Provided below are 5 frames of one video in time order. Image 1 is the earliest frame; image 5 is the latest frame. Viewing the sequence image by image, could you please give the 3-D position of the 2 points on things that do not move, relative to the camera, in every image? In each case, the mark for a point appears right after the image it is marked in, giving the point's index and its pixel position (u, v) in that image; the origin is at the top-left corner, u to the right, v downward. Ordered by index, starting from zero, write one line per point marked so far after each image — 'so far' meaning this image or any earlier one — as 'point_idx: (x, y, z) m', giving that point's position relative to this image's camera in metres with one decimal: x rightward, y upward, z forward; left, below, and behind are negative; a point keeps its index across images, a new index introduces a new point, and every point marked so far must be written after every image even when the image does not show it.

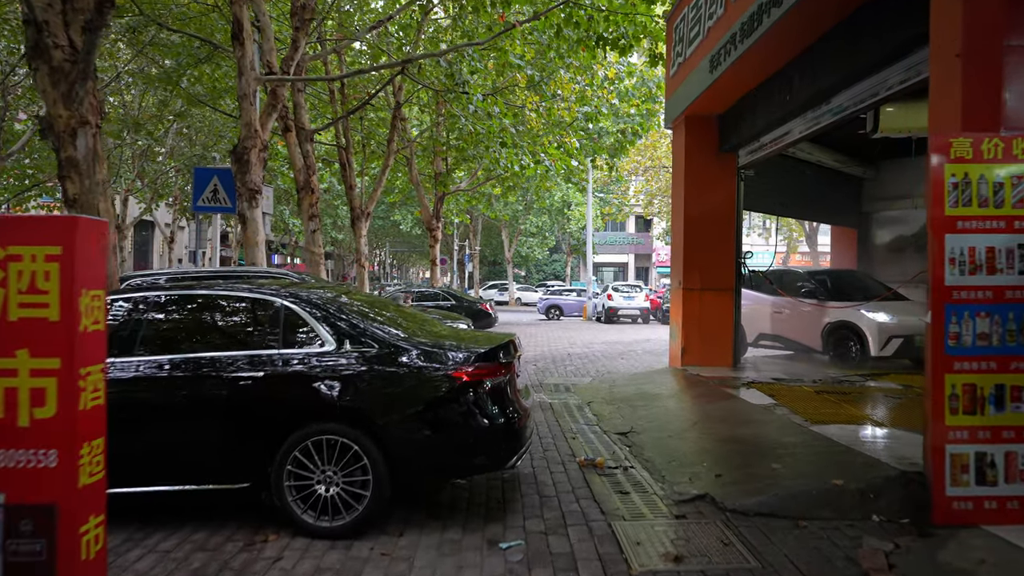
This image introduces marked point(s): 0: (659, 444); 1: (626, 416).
0: (+1.2, -1.3, +5.6) m
1: (+1.2, -1.3, +6.9) m
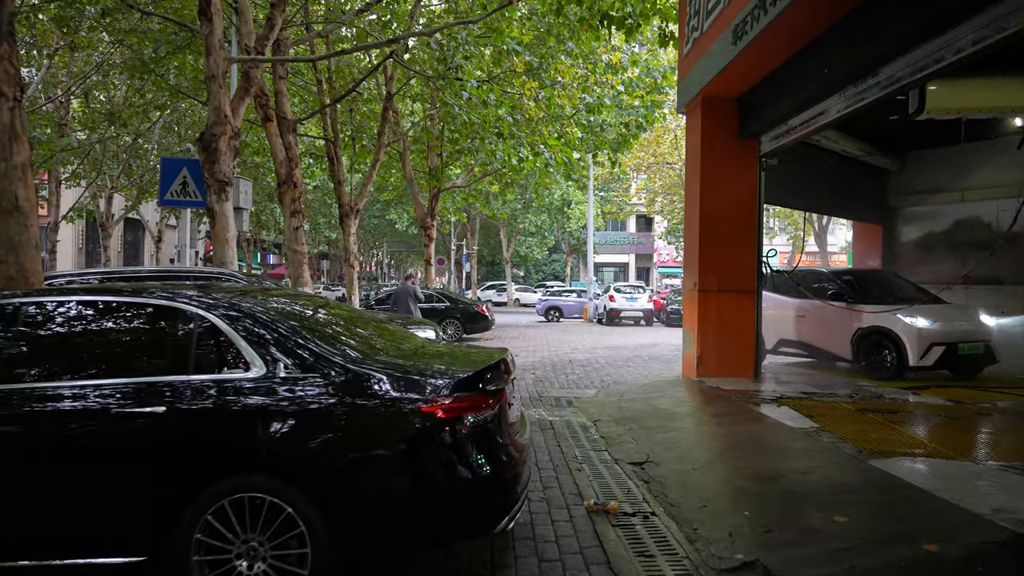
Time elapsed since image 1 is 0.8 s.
0: (+1.2, -1.3, +4.6) m
1: (+1.1, -1.3, +5.9) m
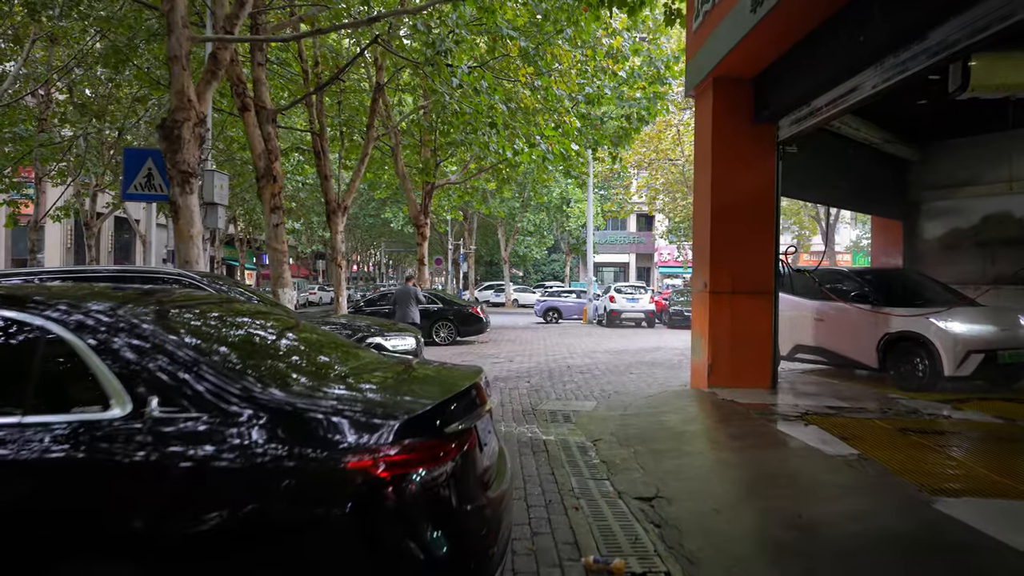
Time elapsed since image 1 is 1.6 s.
0: (+1.1, -1.4, +3.8) m
1: (+1.0, -1.4, +5.0) m
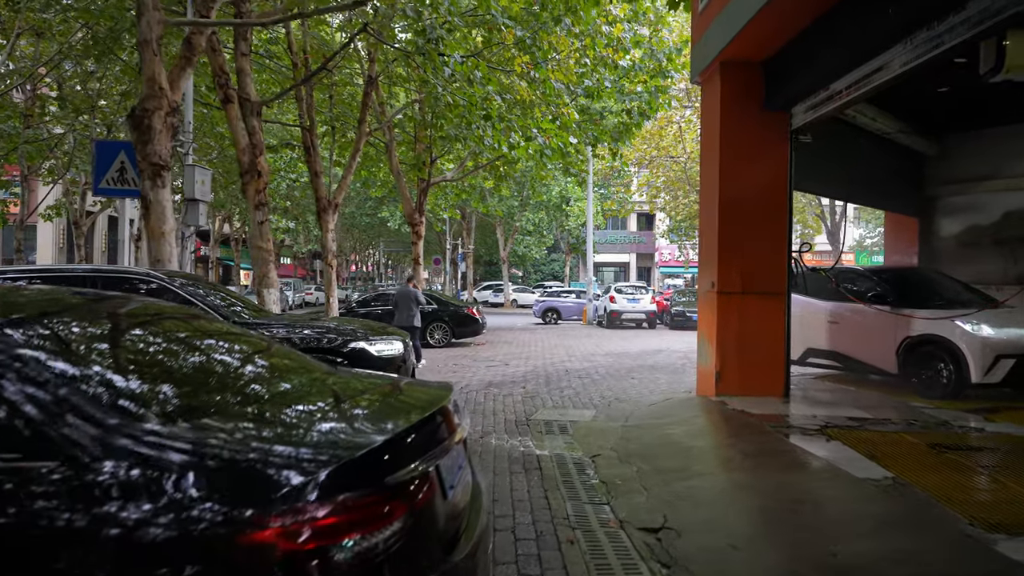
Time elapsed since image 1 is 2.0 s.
0: (+1.0, -1.4, +3.2) m
1: (+1.0, -1.4, +4.5) m
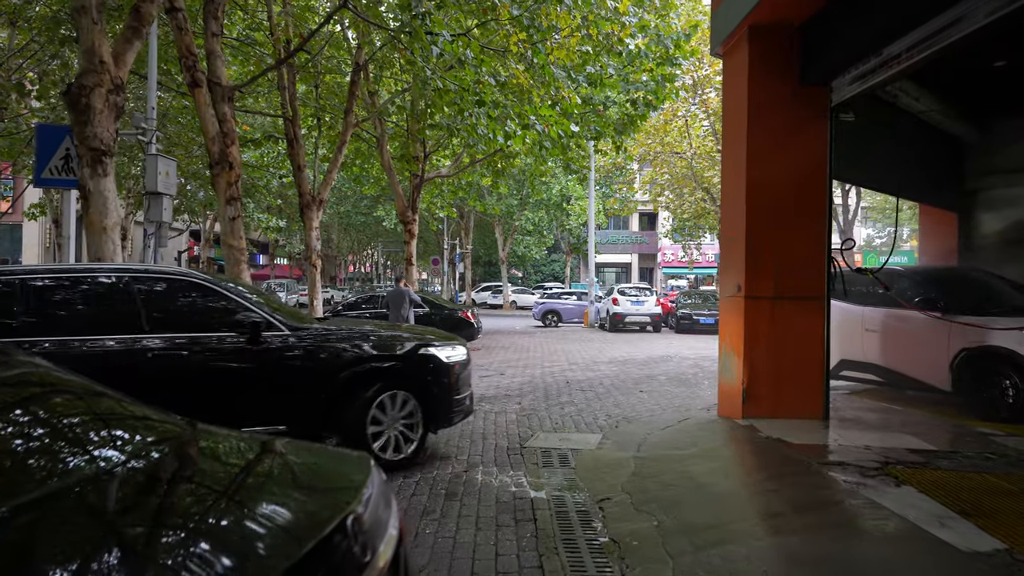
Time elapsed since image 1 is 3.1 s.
0: (+0.9, -1.4, +2.2) m
1: (+0.9, -1.4, +3.4) m
